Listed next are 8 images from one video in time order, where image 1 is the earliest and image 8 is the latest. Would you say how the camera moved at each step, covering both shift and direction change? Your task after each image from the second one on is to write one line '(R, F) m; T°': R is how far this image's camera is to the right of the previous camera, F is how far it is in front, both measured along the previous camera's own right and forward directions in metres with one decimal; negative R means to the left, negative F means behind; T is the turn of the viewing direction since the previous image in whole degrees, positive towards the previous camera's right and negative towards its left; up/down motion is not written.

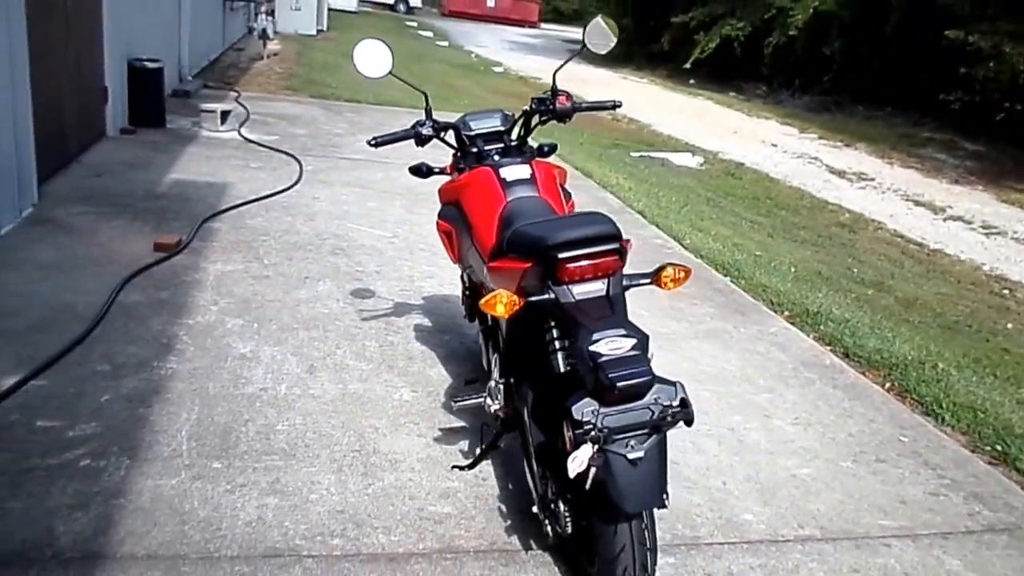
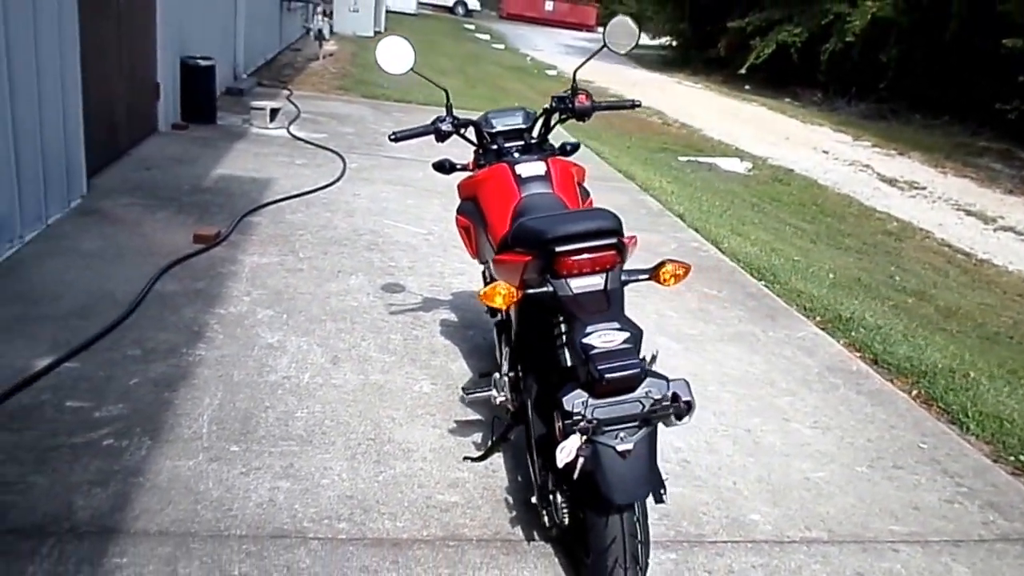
(+0.1, -0.1) m; -4°
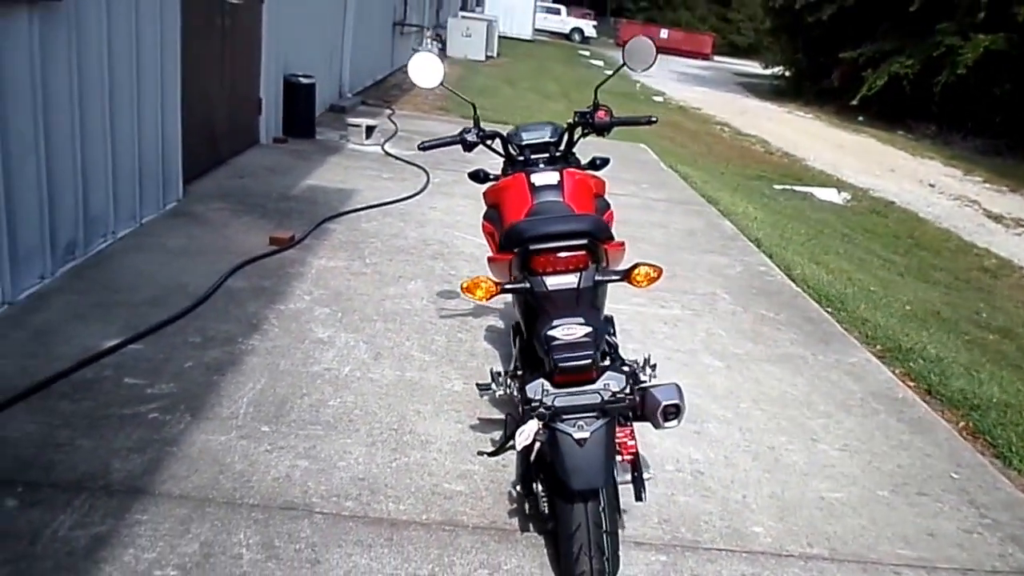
(+0.4, -0.1) m; -8°
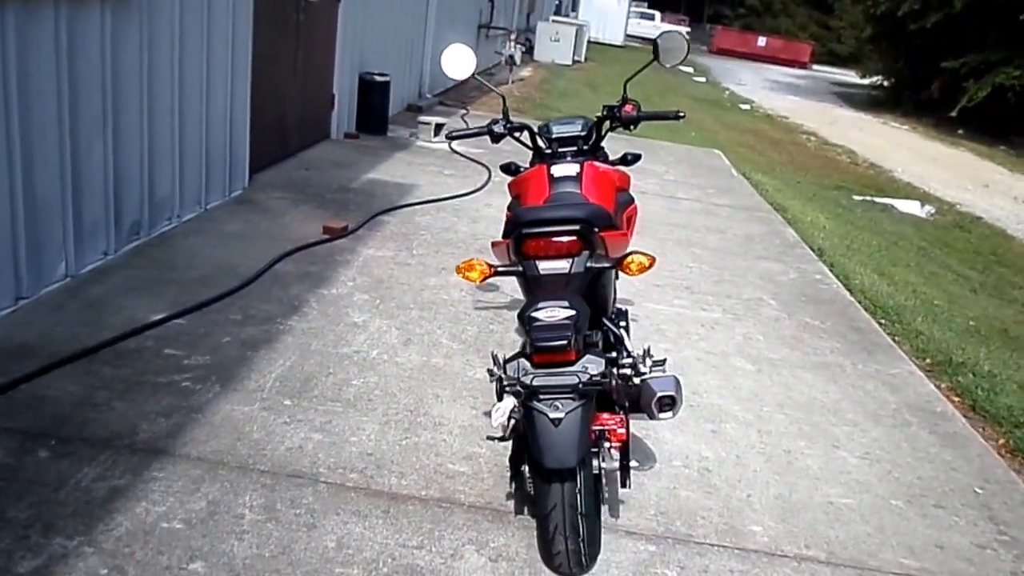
(+0.3, -0.1) m; -6°
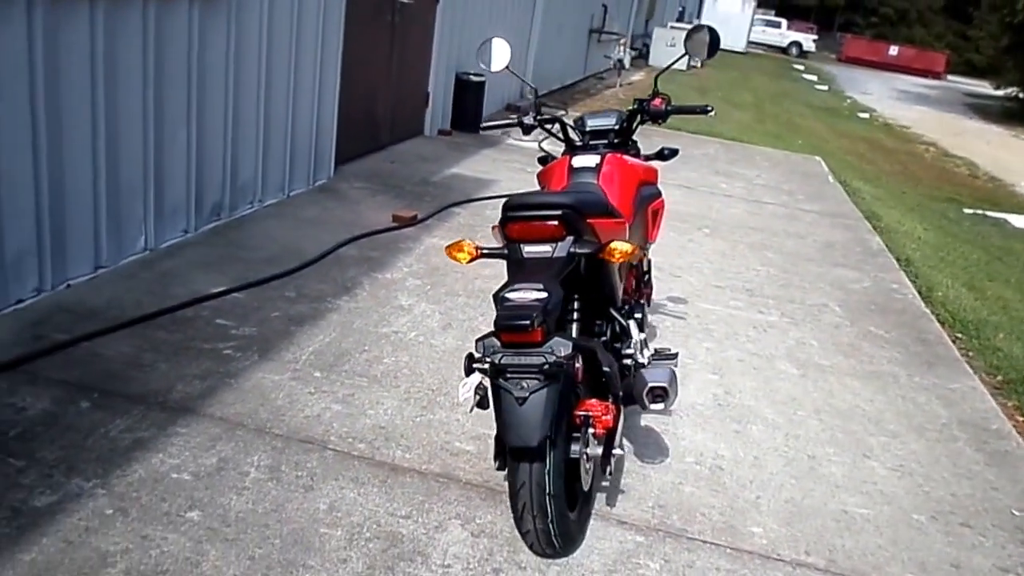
(+0.4, 0.0) m; -8°
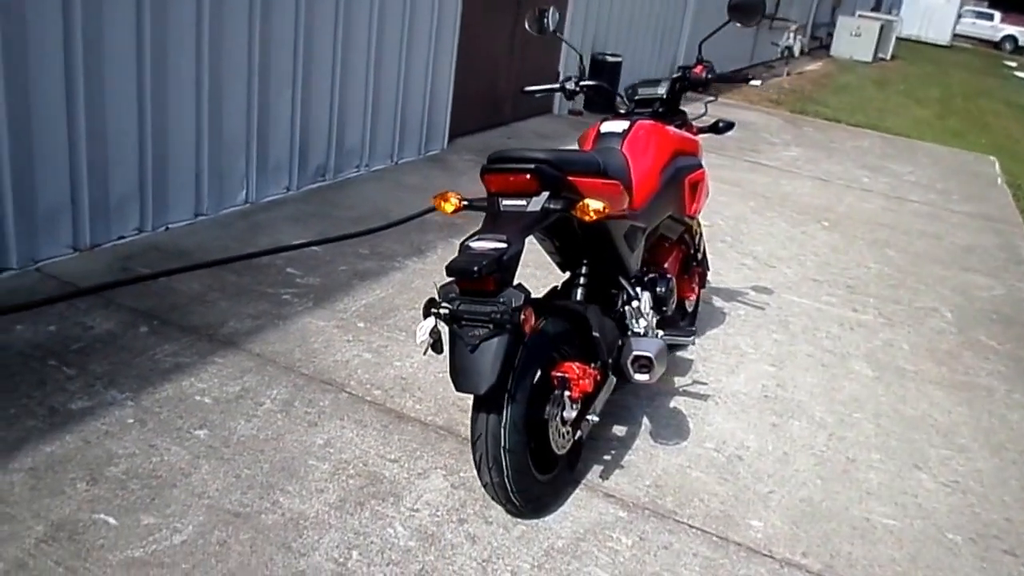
(+0.6, +0.1) m; -12°
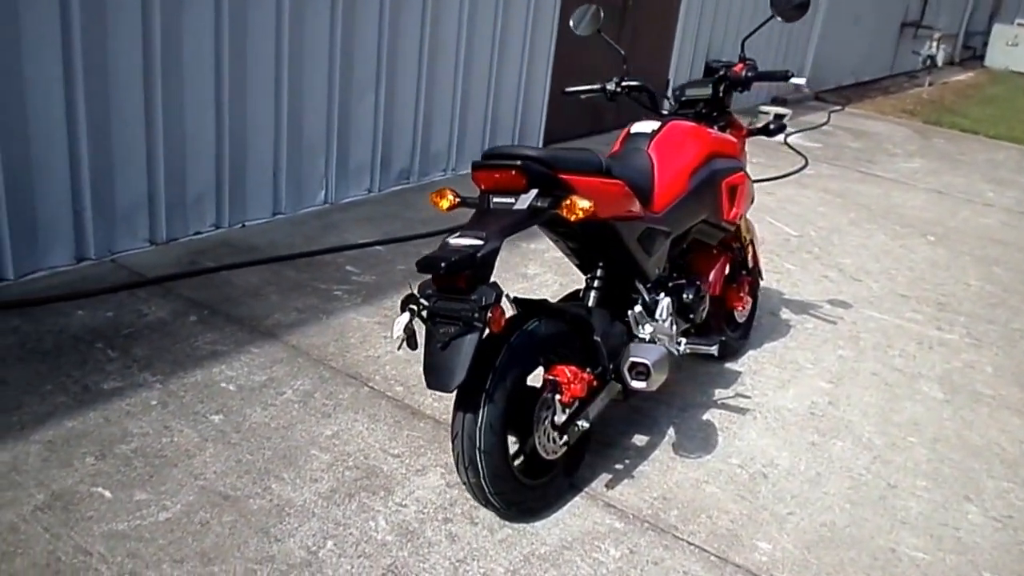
(+0.5, +0.1) m; -10°
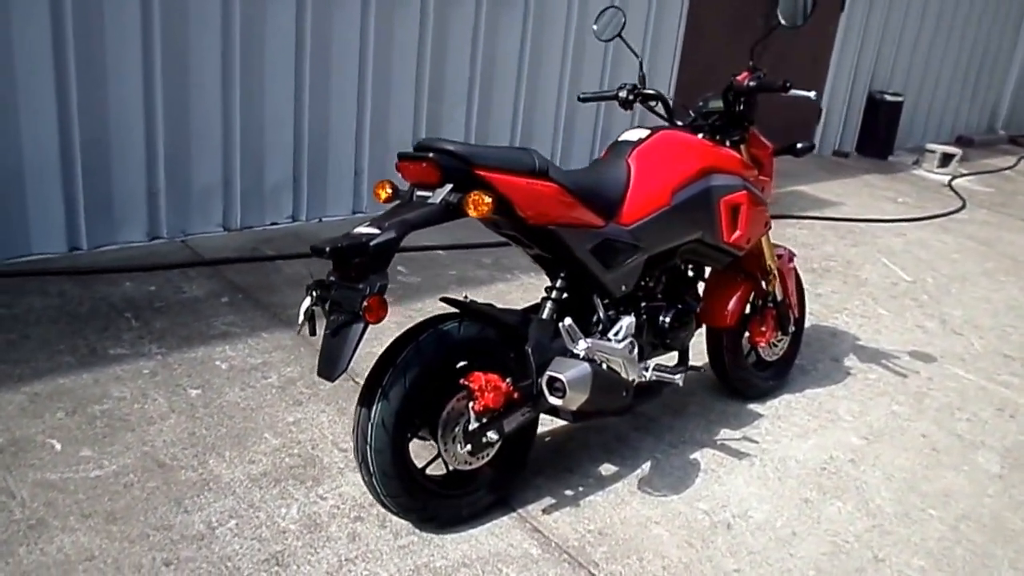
(+0.8, +0.2) m; -14°
